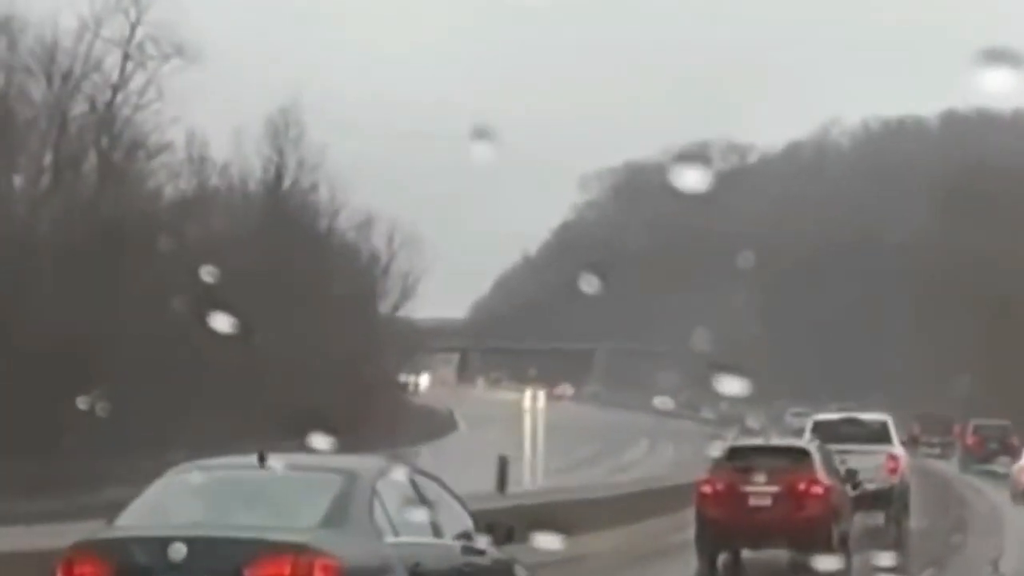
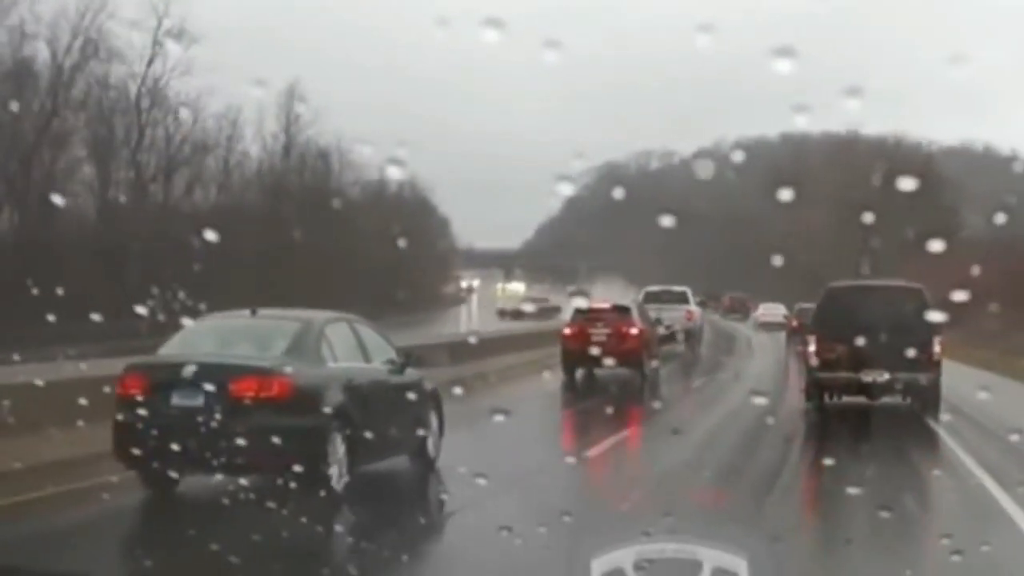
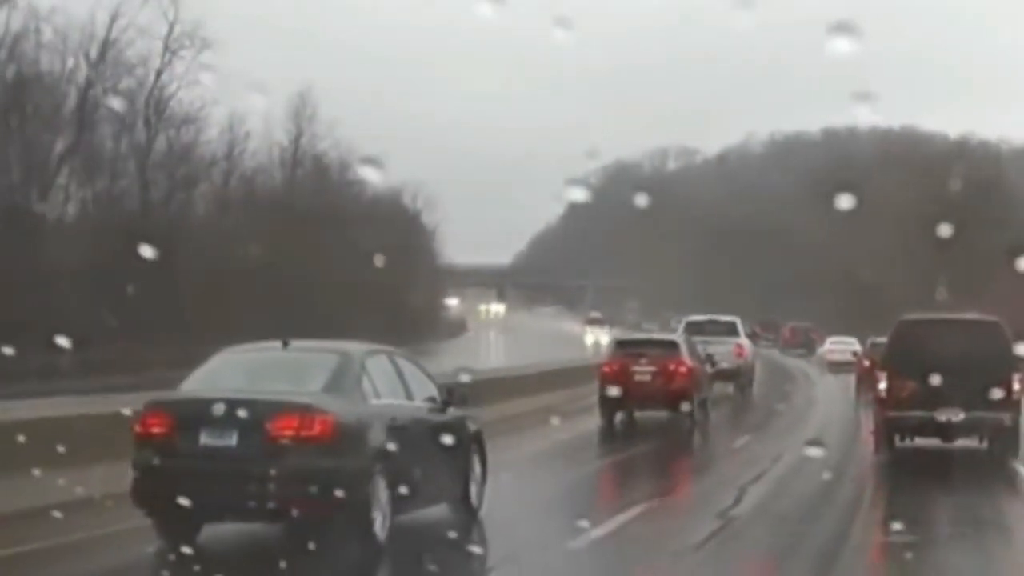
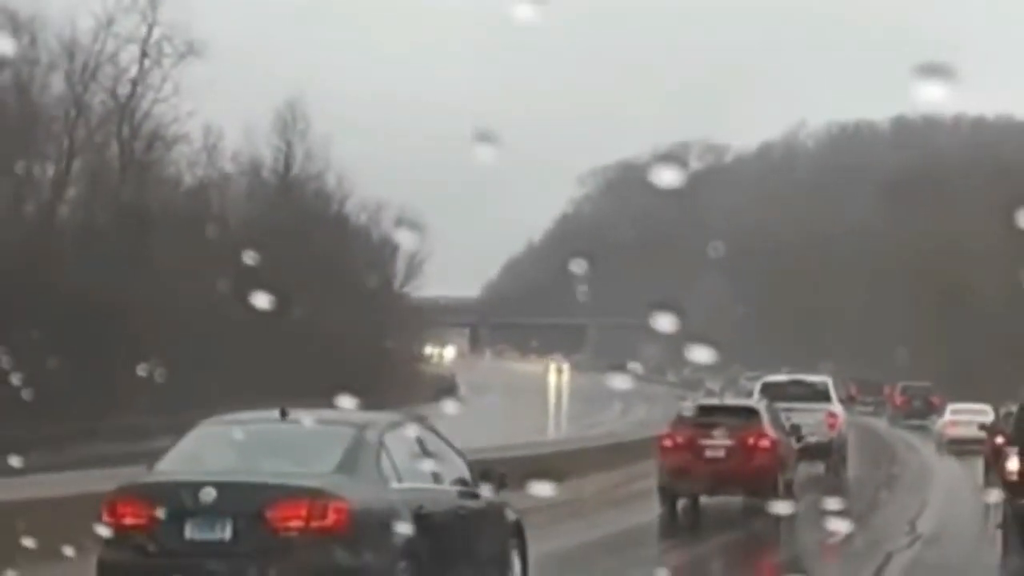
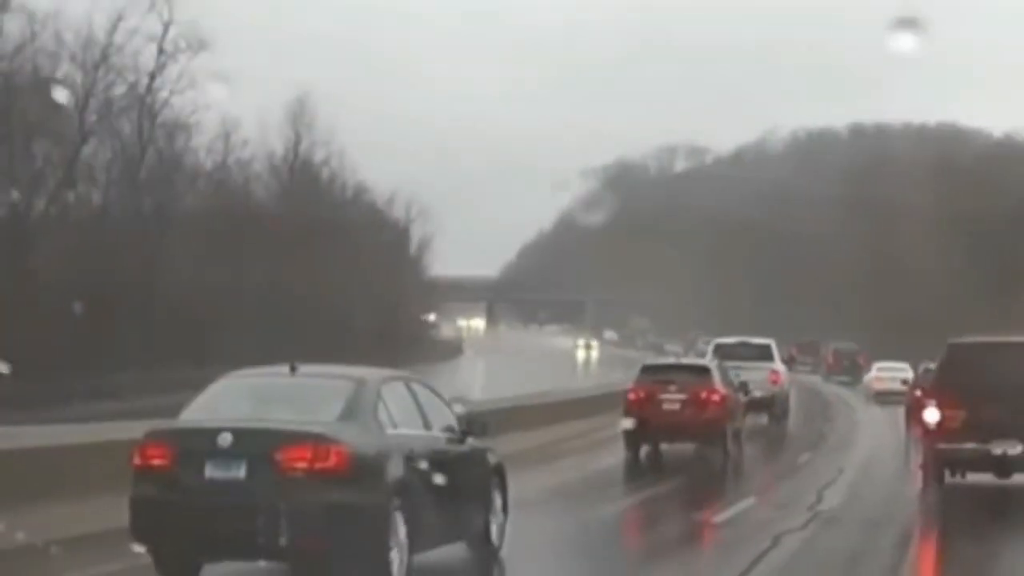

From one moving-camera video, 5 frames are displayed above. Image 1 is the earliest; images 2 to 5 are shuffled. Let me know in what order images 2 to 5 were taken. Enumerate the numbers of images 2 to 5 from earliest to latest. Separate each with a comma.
4, 5, 3, 2
